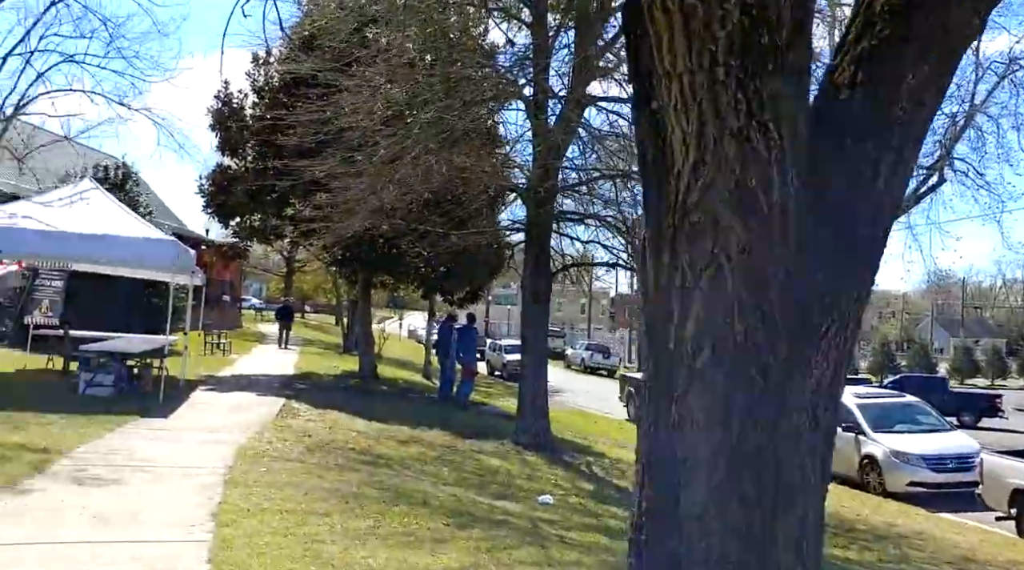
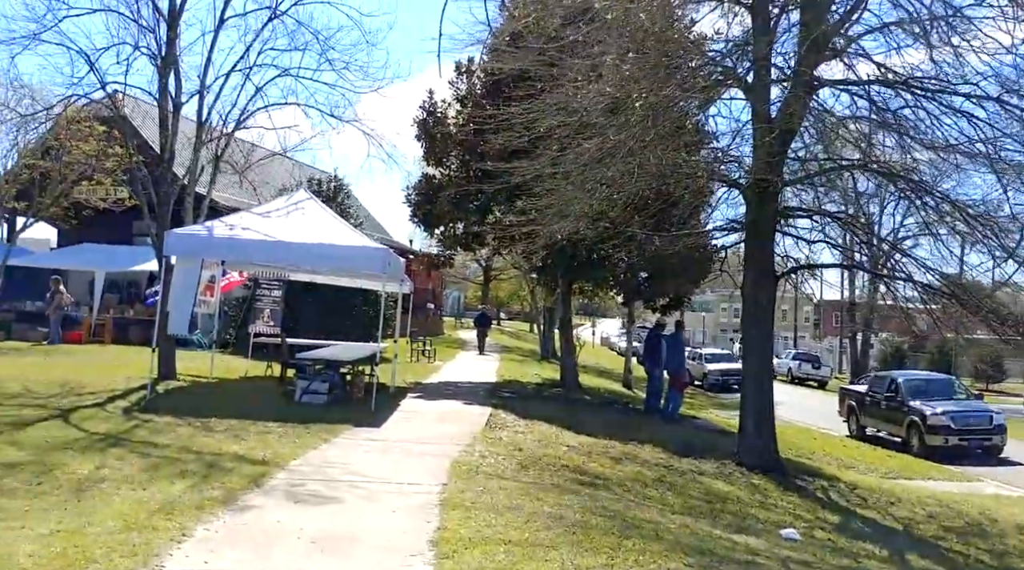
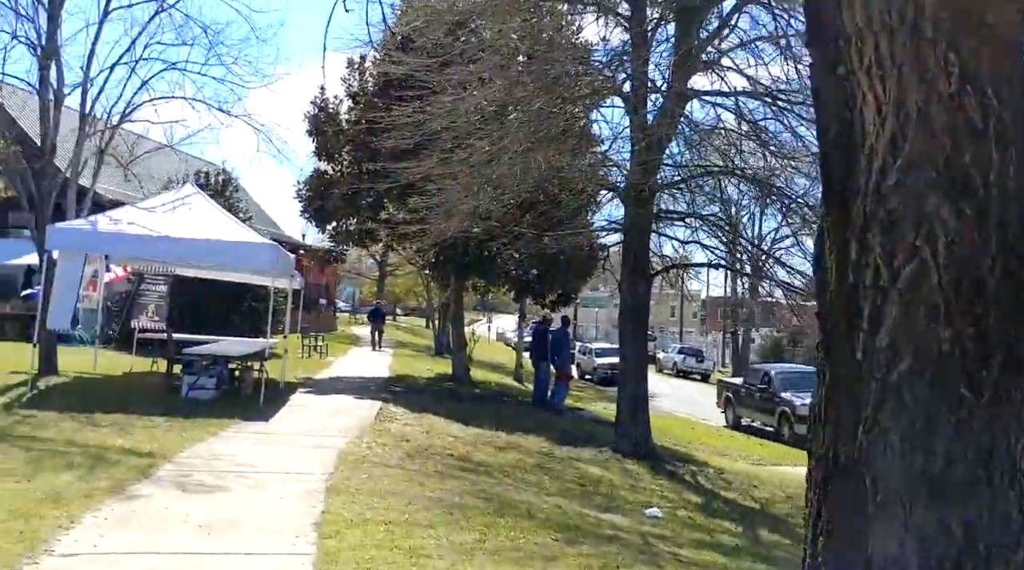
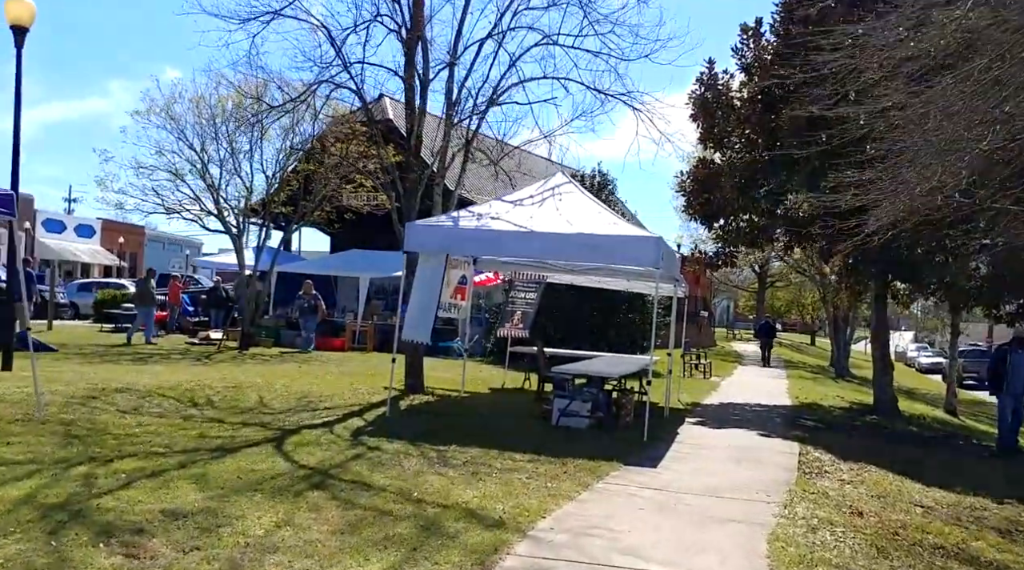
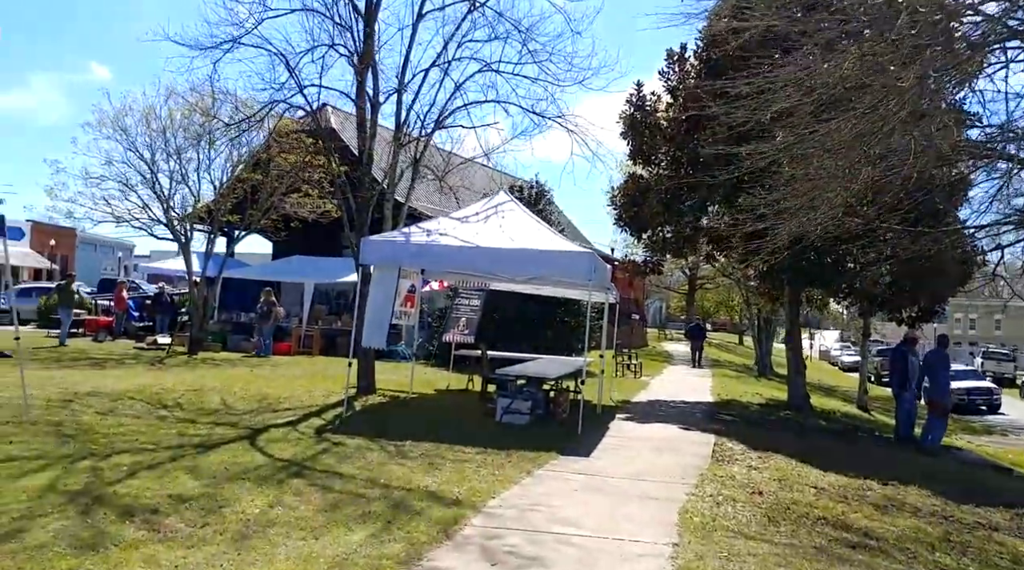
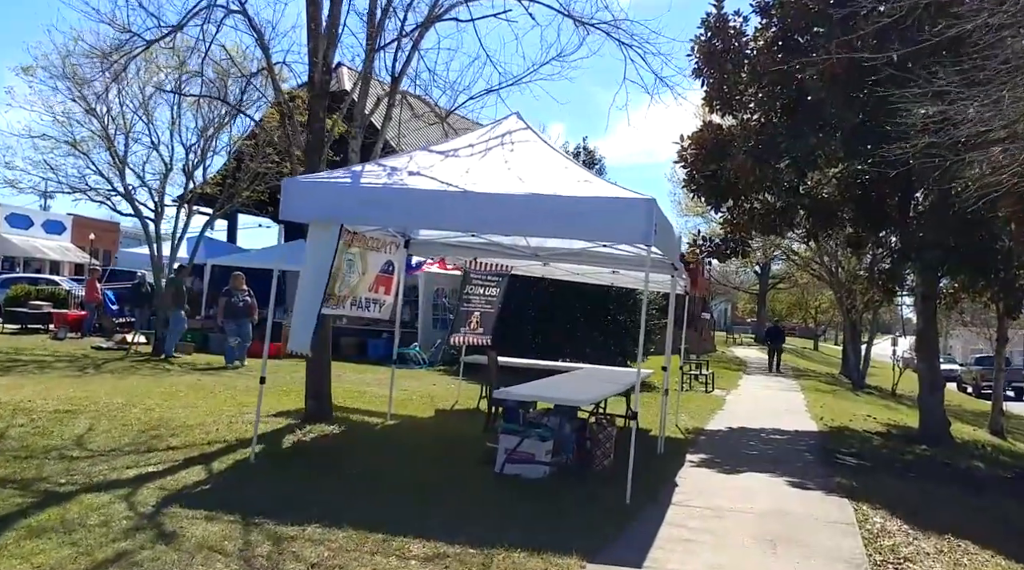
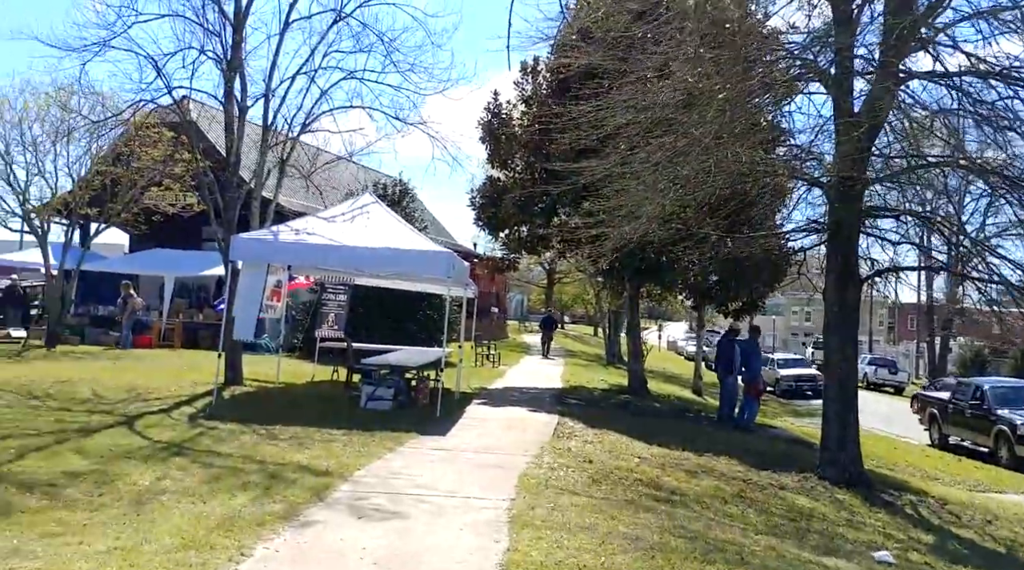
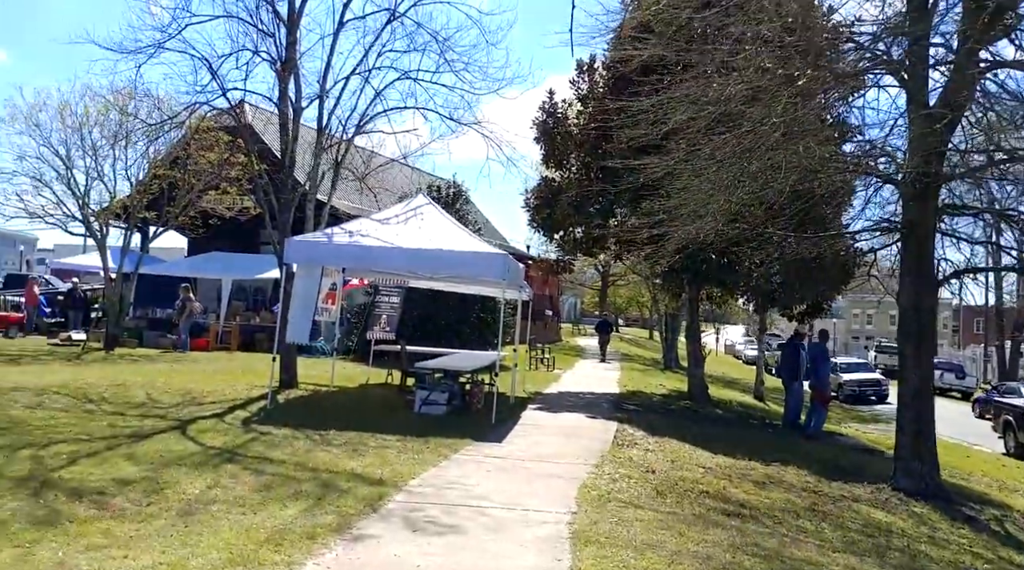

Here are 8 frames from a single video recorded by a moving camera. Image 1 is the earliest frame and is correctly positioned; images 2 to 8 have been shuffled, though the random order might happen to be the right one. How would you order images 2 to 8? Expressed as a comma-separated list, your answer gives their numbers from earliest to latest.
3, 2, 7, 8, 5, 4, 6
